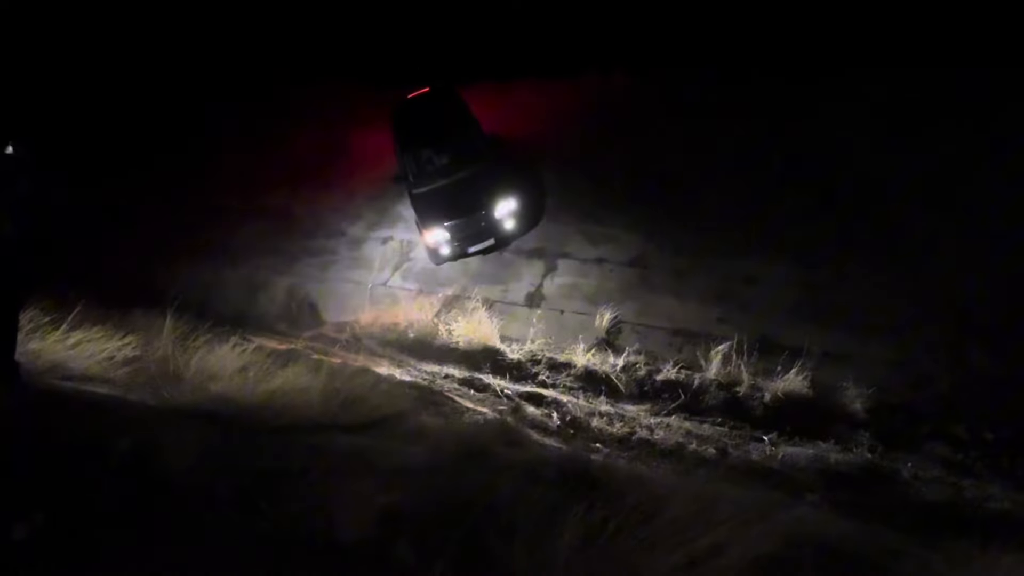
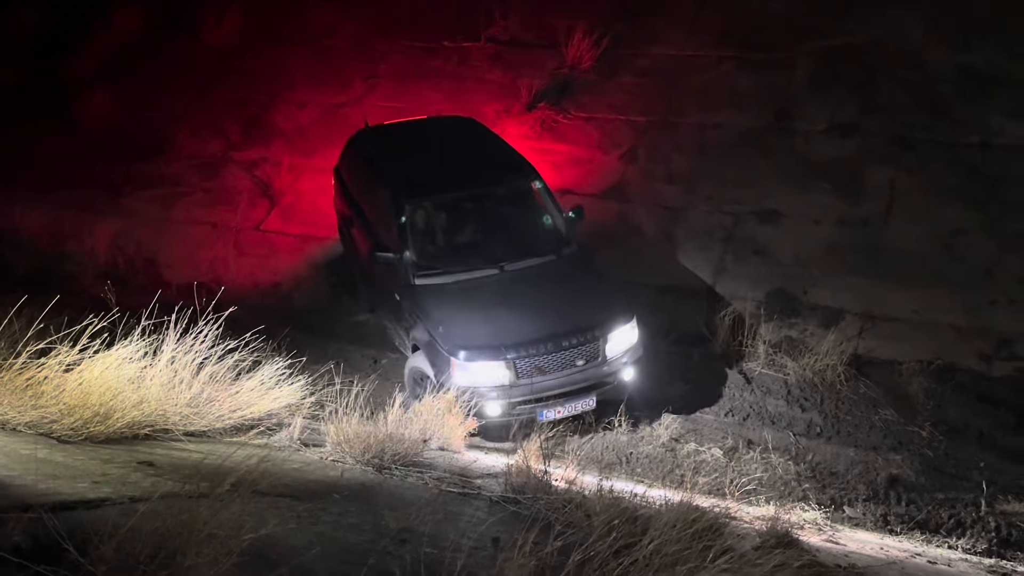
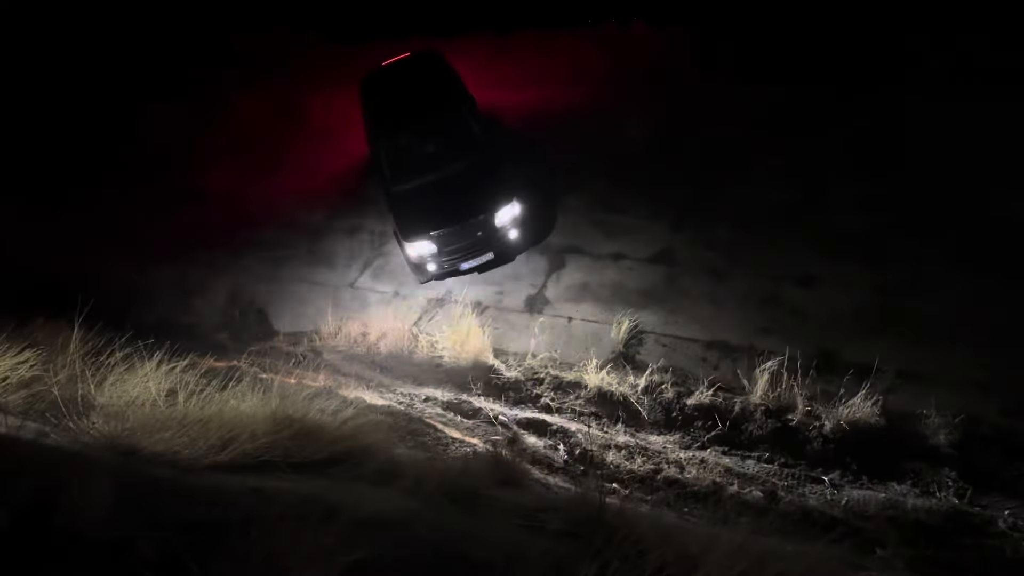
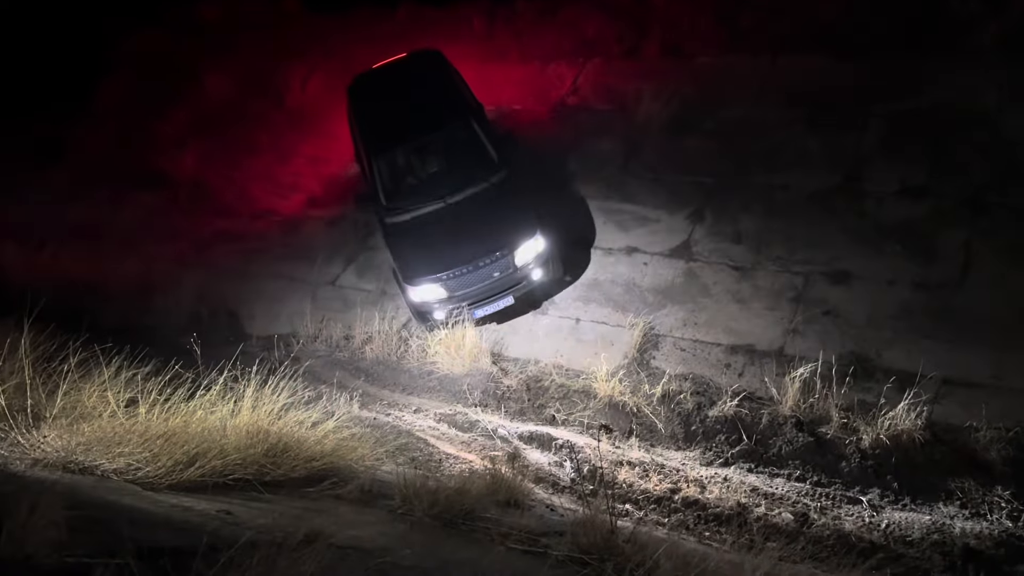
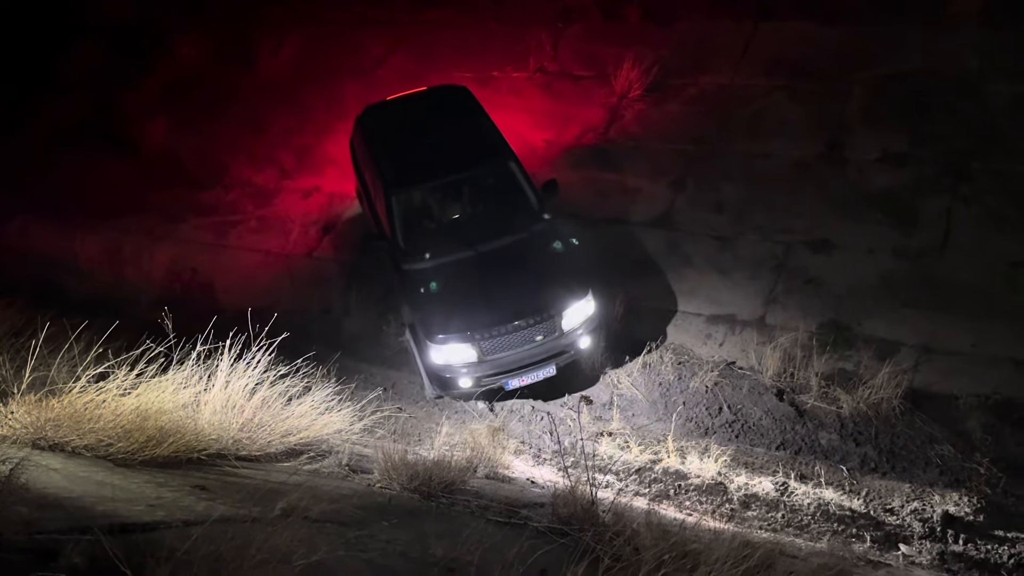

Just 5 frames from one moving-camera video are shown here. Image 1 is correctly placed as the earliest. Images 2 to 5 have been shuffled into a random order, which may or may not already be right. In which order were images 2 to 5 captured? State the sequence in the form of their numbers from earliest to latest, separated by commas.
3, 4, 5, 2
